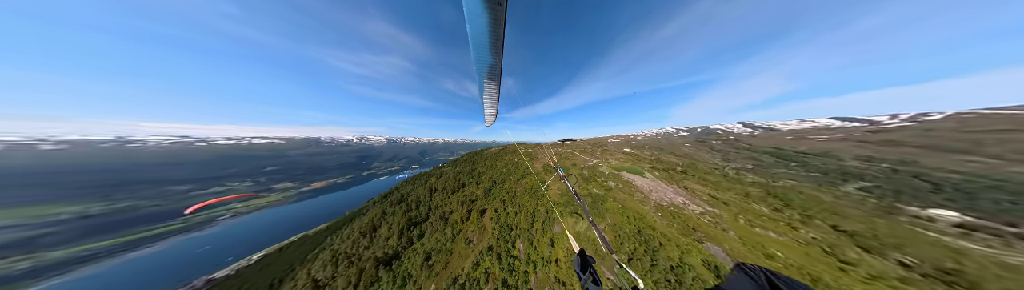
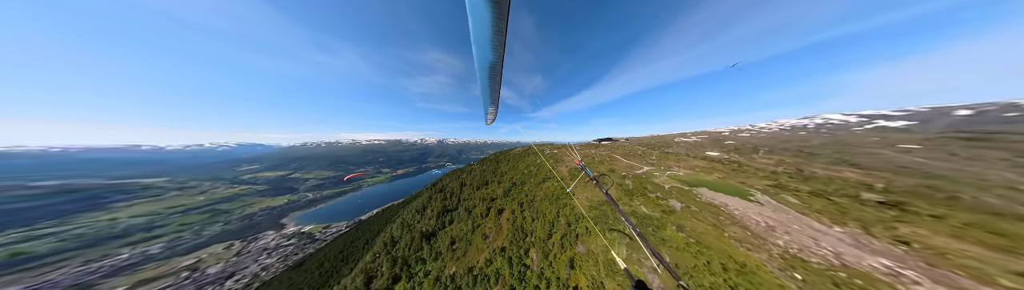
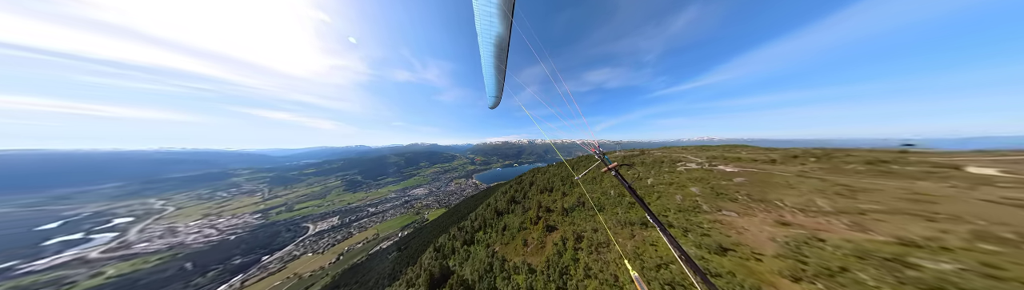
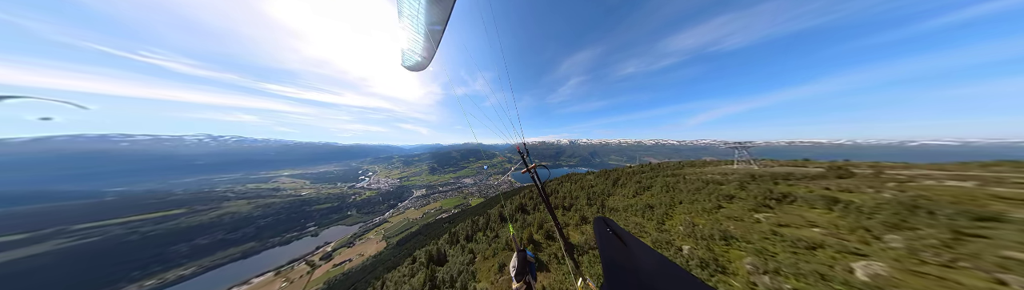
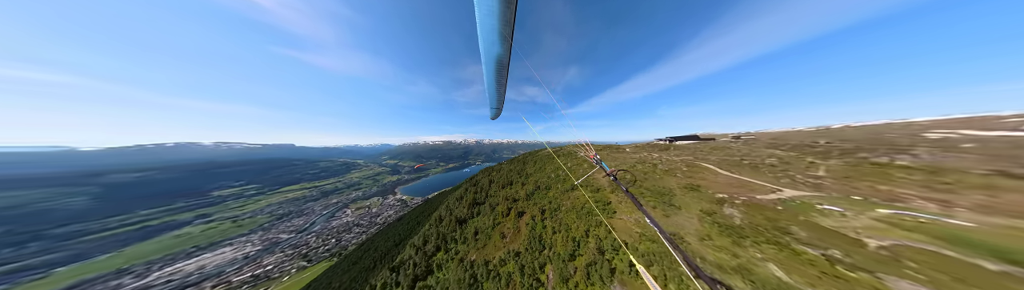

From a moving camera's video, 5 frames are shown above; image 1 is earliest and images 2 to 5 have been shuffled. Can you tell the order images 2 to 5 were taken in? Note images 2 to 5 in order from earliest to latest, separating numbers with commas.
2, 5, 3, 4
